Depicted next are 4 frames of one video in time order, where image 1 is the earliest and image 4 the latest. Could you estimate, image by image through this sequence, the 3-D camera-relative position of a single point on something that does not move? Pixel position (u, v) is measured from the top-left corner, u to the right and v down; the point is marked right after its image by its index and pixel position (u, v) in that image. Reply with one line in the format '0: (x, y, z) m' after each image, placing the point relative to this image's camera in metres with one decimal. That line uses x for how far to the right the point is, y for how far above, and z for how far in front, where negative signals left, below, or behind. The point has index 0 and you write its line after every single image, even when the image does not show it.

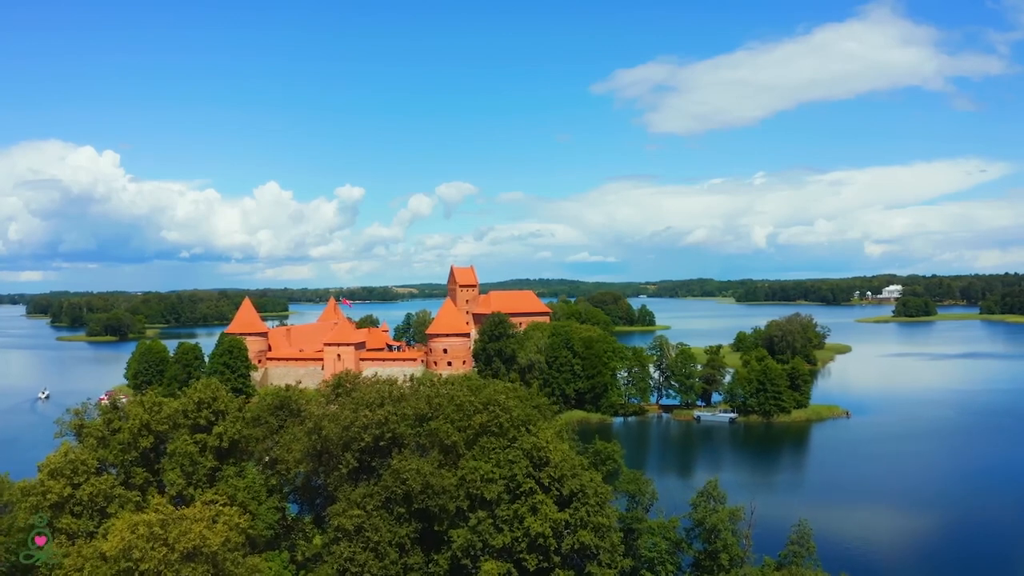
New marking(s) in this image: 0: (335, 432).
0: (-3.9, -3.2, +16.1) m
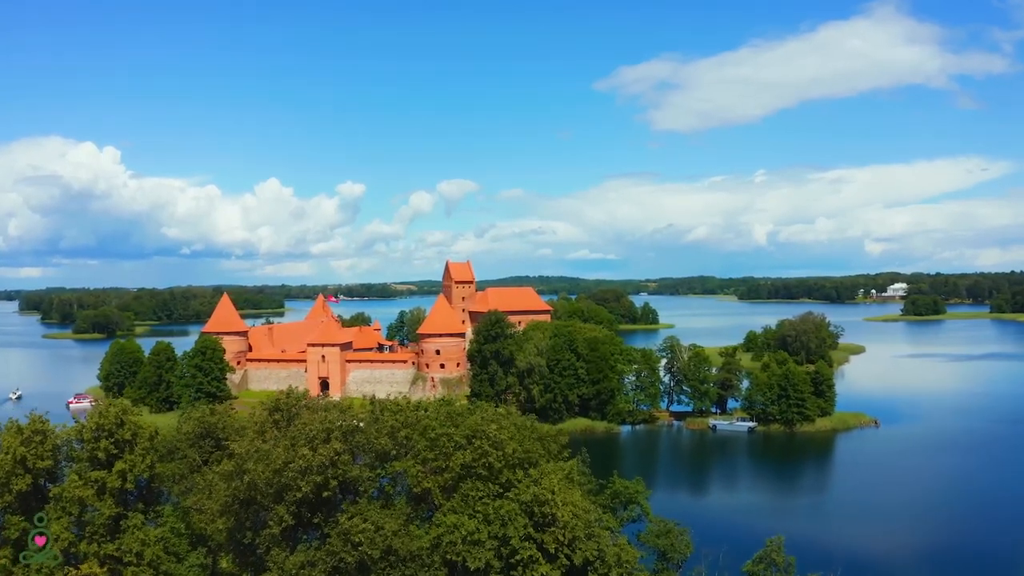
0: (-4.1, -3.0, +11.8) m
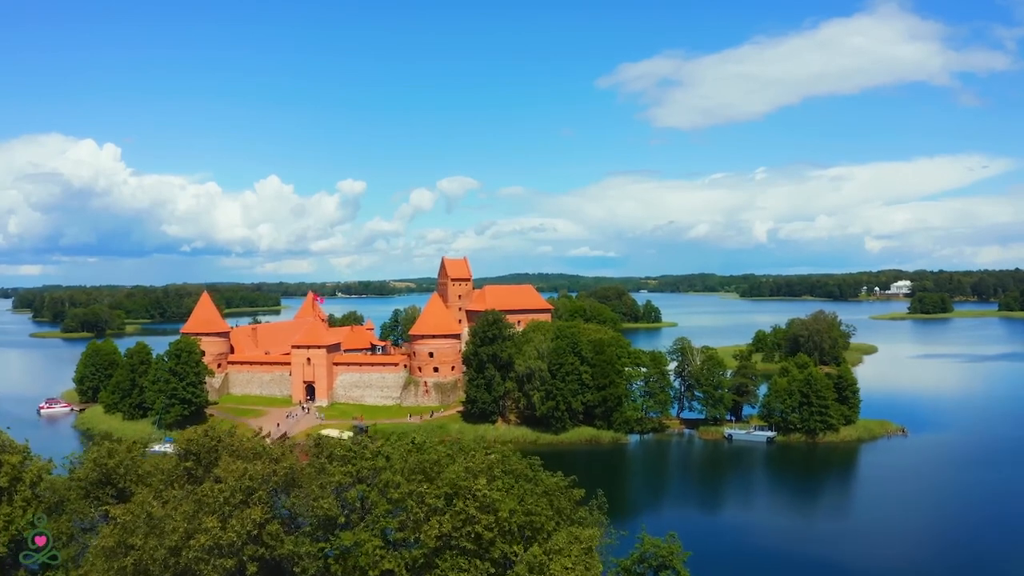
0: (-4.1, -3.1, +8.3) m
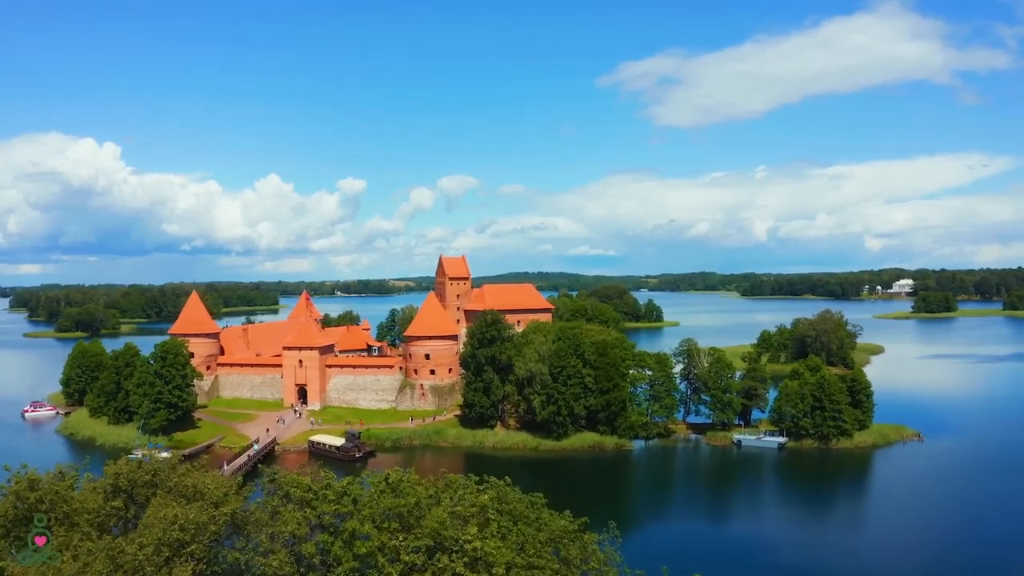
0: (-4.1, -3.1, +6.6) m
